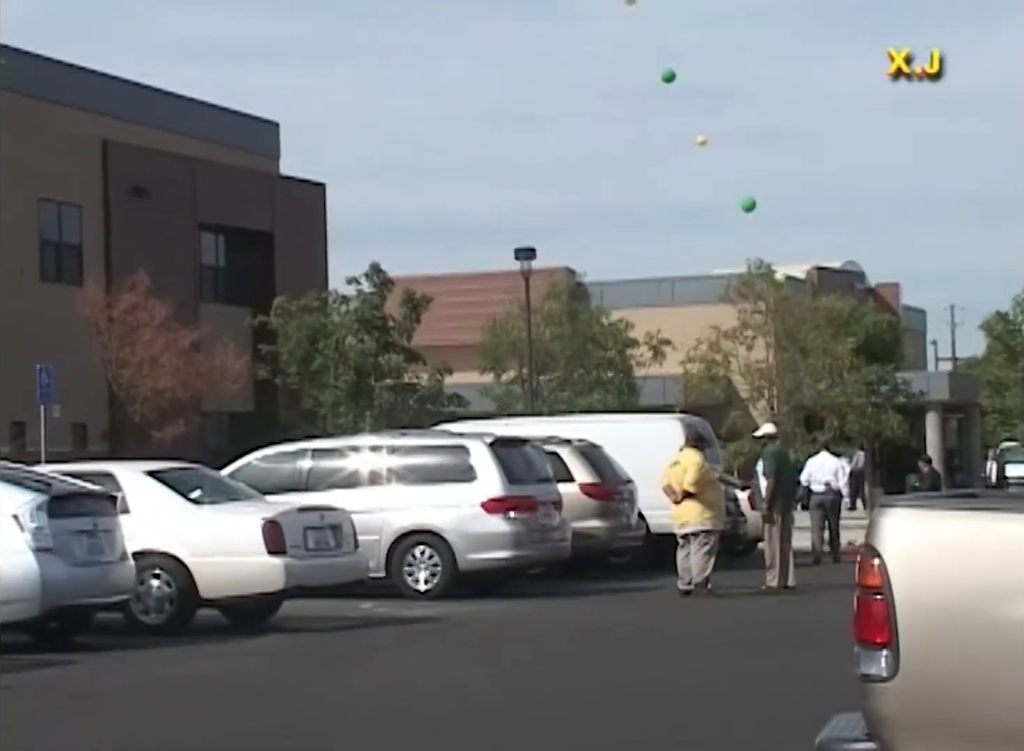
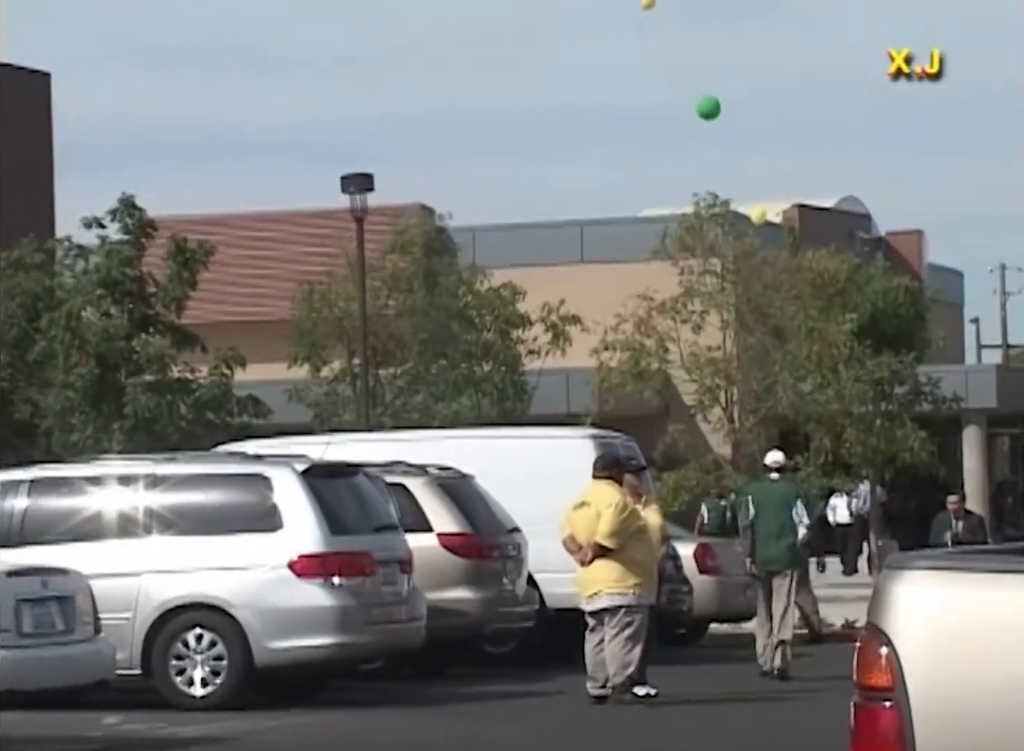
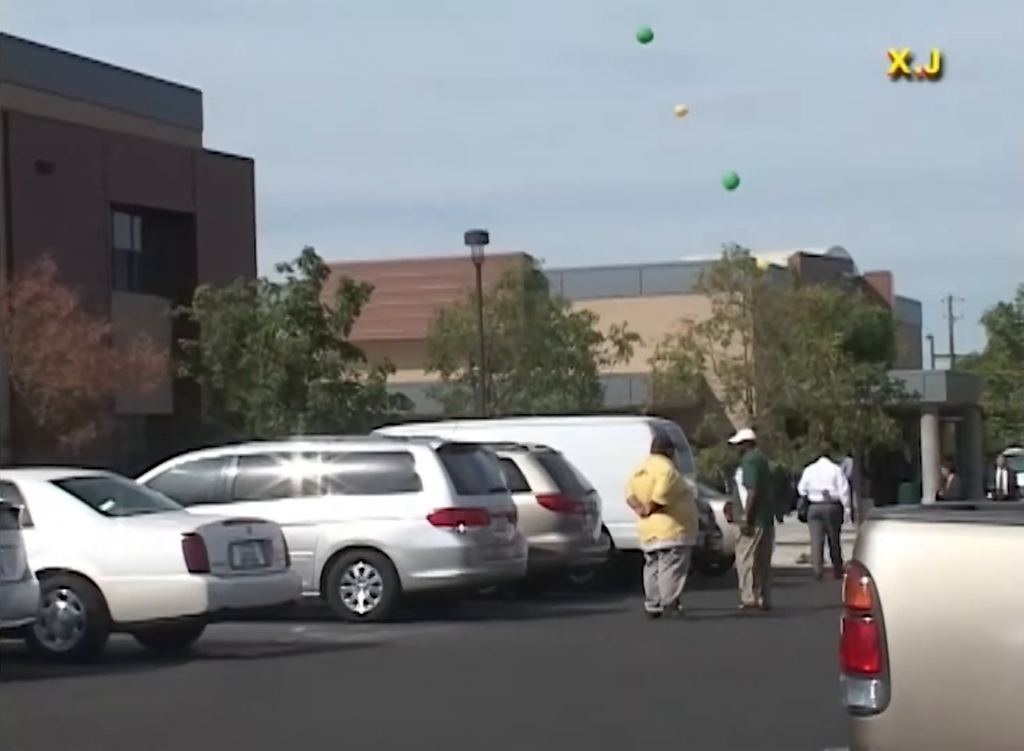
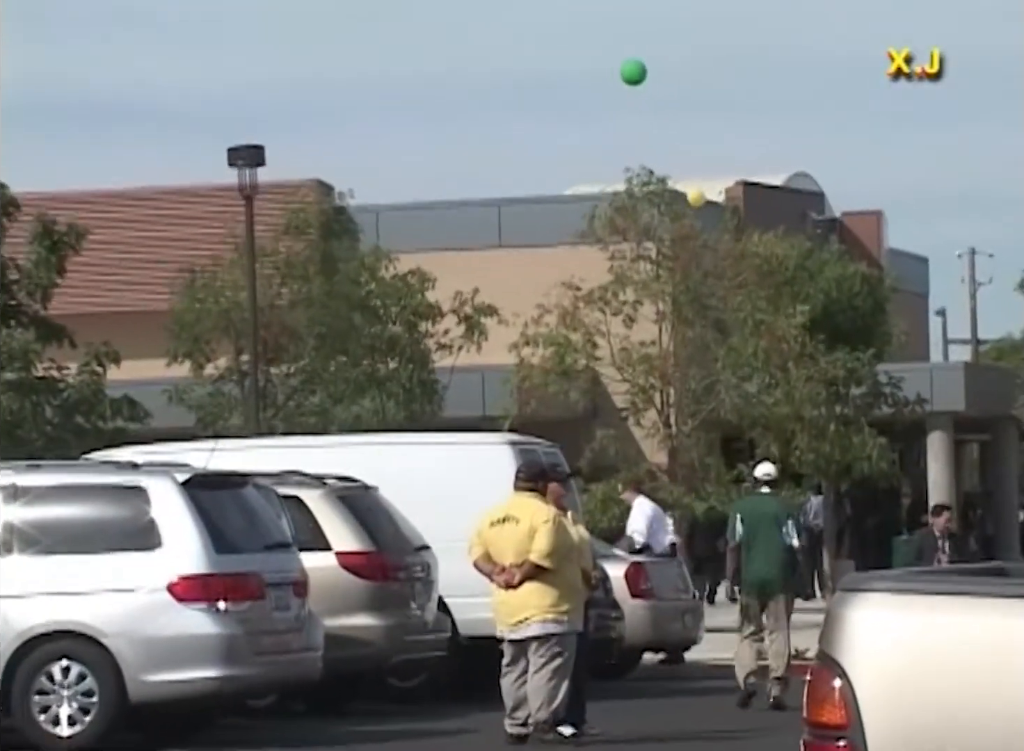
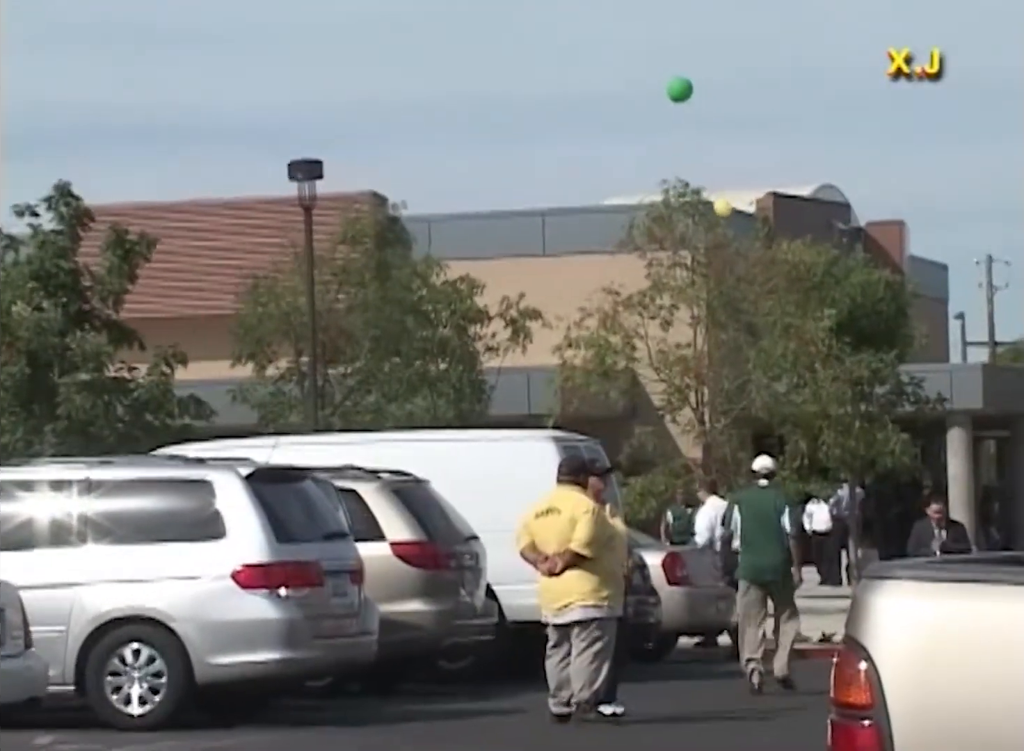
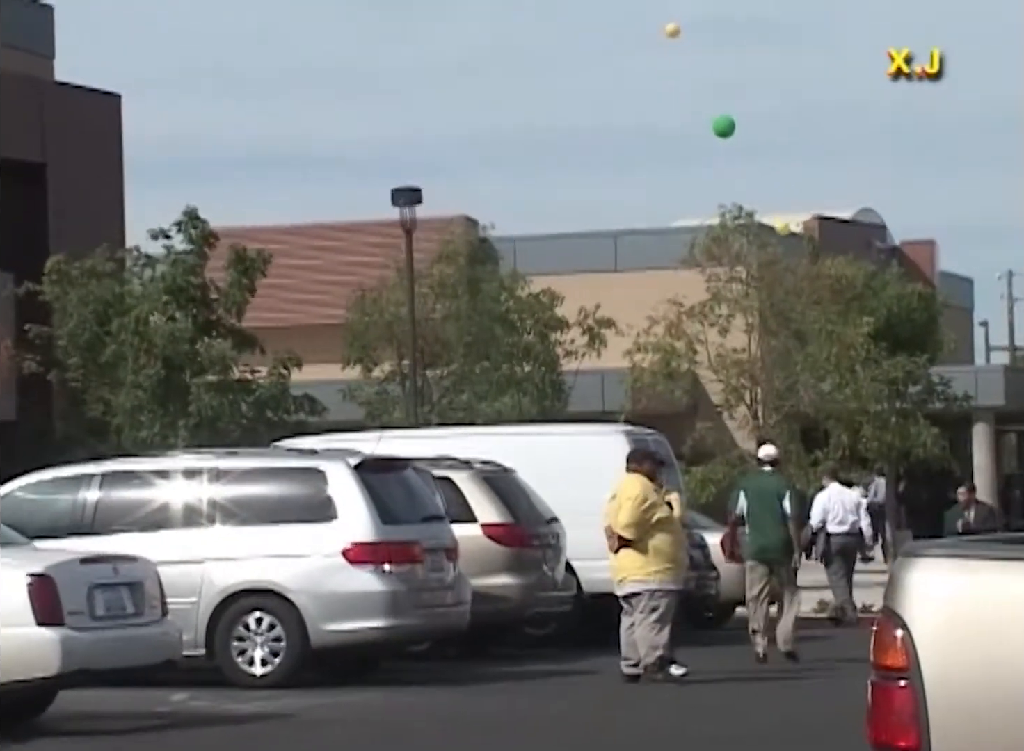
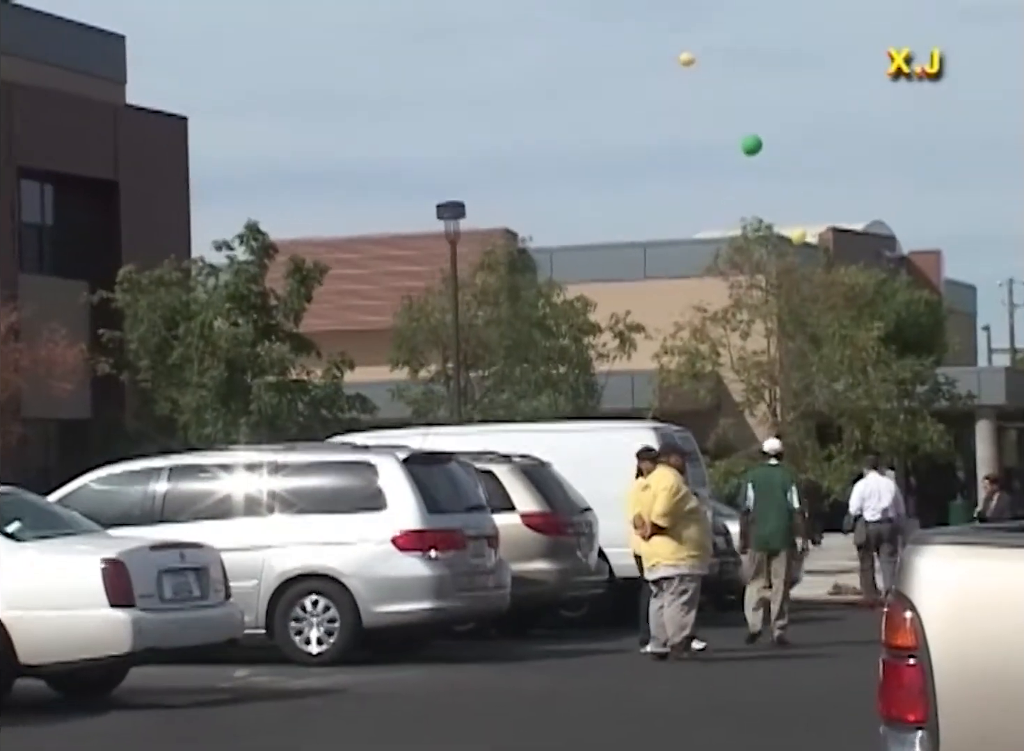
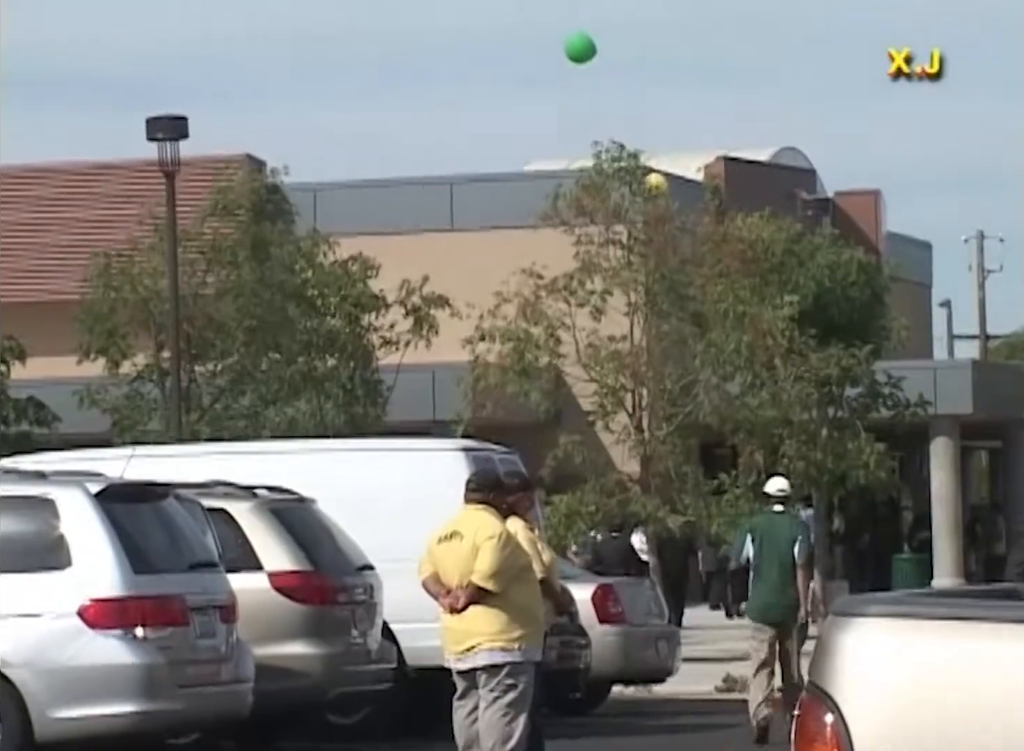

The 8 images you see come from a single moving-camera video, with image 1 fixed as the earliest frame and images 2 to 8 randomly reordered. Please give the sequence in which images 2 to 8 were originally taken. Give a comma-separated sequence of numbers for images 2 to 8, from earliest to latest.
3, 7, 6, 2, 5, 4, 8
